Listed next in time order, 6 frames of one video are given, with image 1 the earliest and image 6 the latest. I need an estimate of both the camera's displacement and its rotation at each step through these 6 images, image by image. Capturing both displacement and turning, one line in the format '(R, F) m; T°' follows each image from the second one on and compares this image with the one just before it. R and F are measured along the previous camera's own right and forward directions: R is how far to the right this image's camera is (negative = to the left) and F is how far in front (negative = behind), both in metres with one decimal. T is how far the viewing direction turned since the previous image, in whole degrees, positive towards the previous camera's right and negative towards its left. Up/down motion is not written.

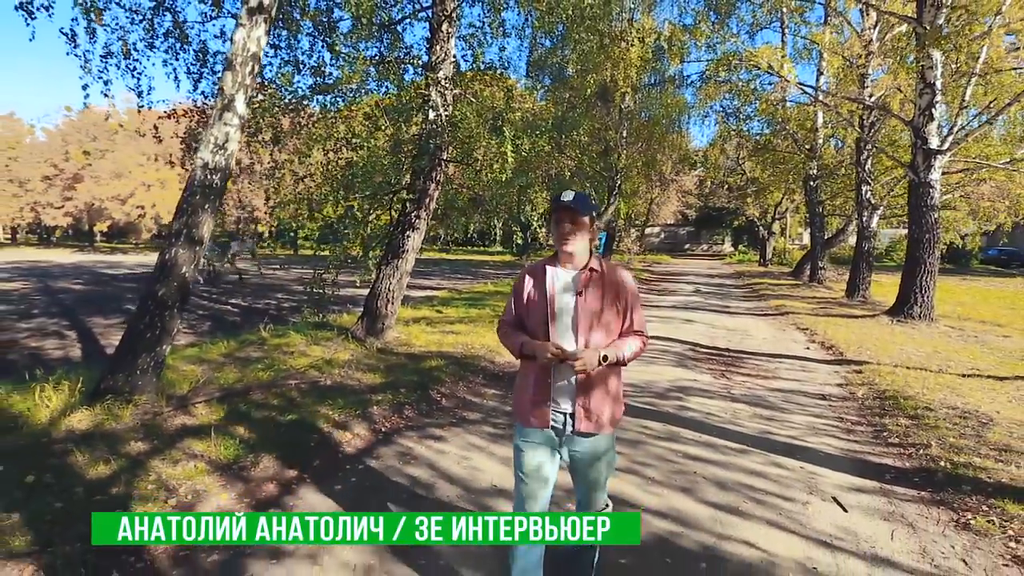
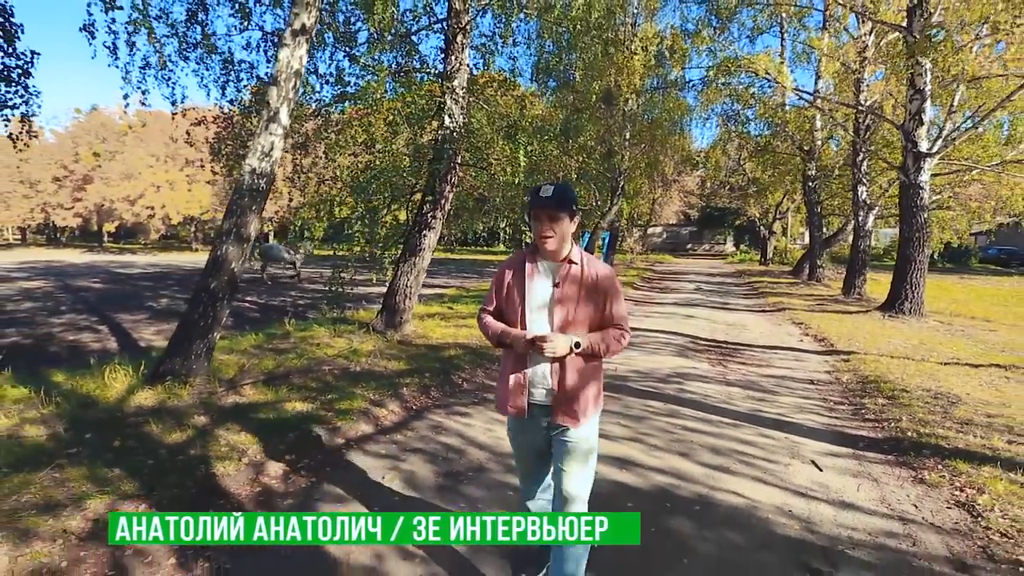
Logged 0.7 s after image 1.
(-0.2, -0.6) m; 0°
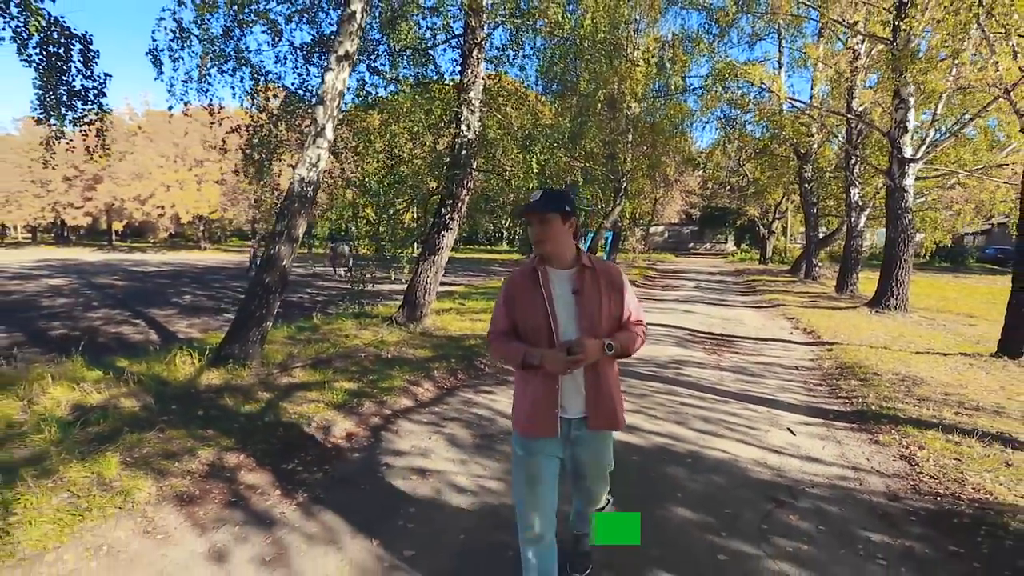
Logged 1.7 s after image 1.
(-0.2, -0.8) m; 0°
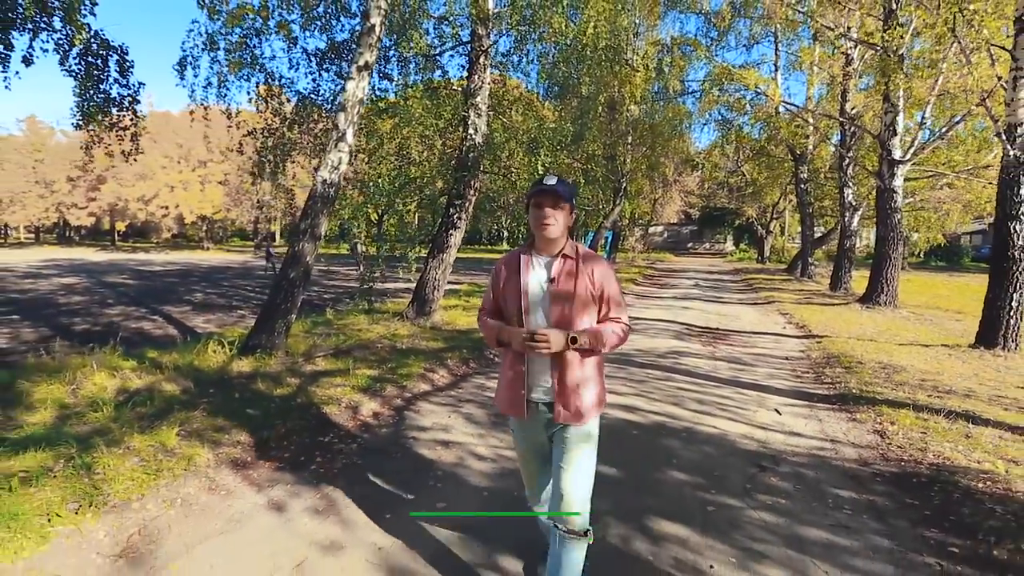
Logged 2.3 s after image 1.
(-0.1, -0.5) m; 0°
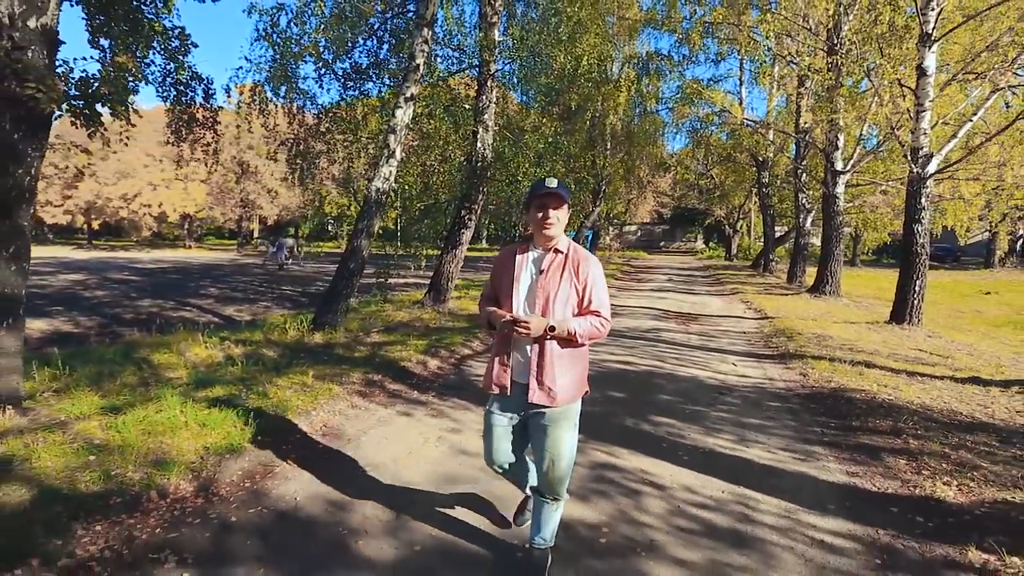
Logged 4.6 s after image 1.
(-0.8, -1.8) m; +3°
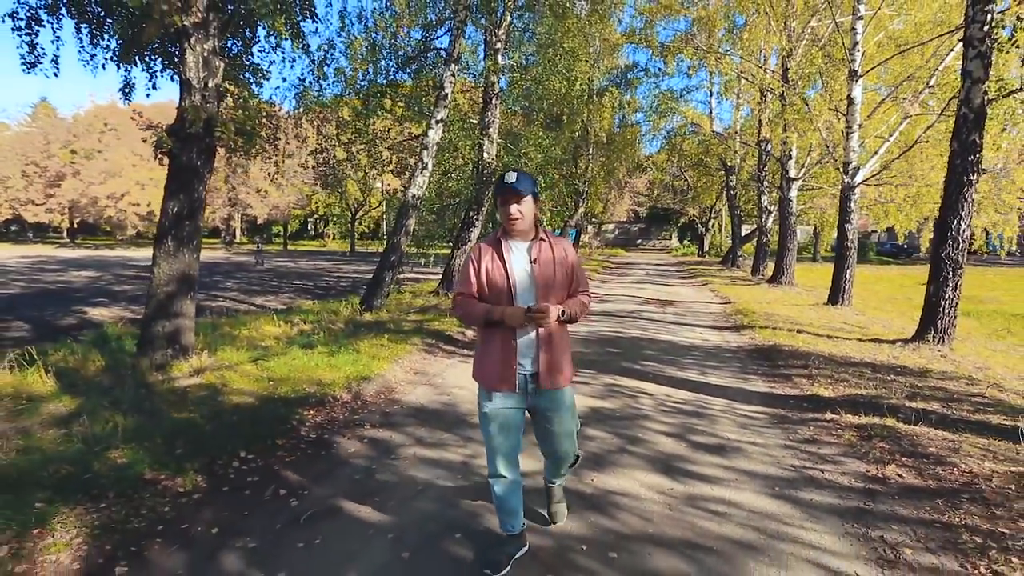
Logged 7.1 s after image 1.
(-0.7, -2.1) m; +2°
